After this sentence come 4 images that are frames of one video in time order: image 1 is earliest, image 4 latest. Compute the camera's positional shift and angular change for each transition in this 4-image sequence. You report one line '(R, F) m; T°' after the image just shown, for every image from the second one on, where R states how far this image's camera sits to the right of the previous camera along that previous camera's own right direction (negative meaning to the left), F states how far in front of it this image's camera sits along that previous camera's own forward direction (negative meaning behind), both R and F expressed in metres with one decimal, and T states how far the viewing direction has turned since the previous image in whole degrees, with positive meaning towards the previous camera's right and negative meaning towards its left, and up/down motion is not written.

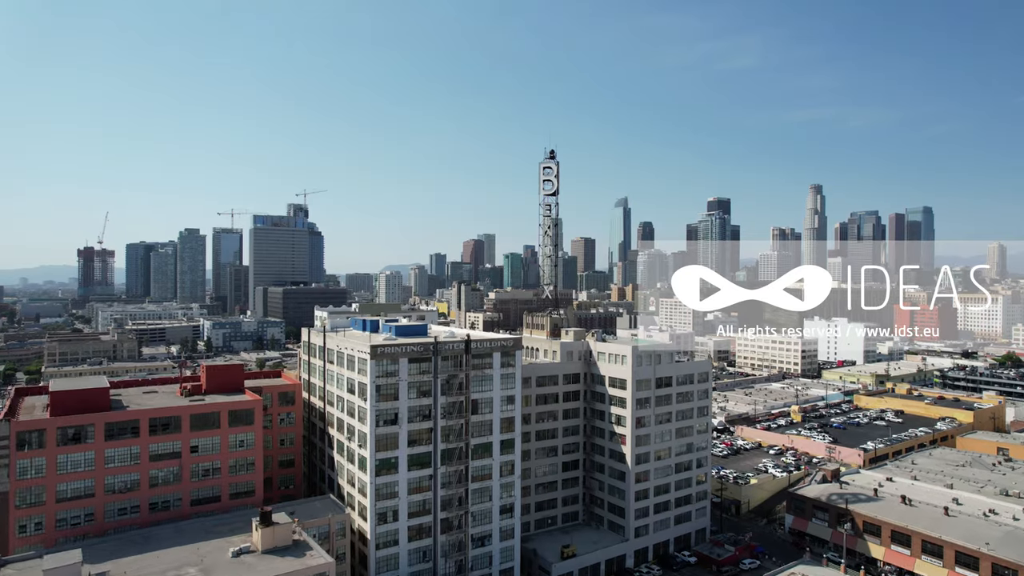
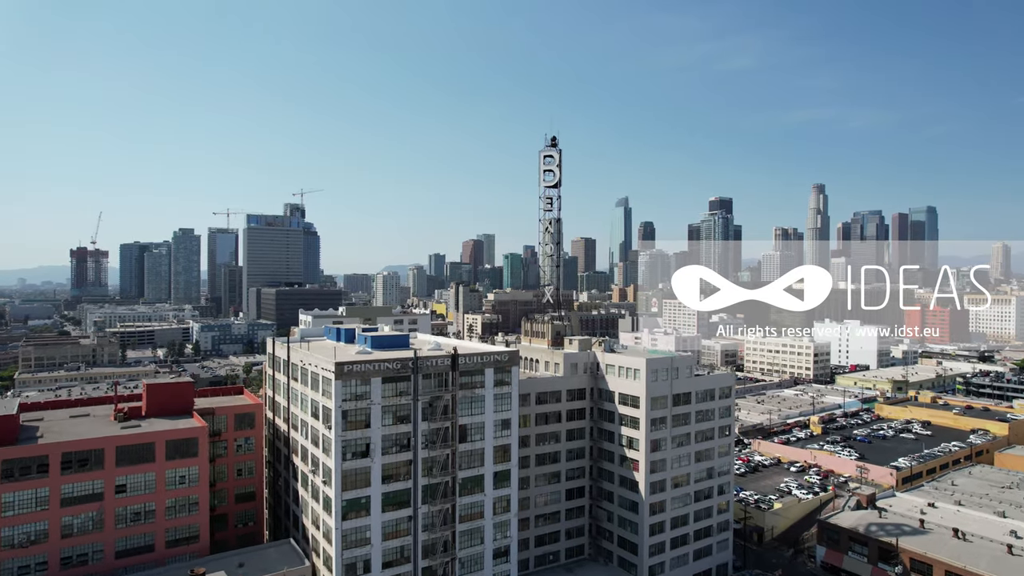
(+0.3, +6.5) m; 0°
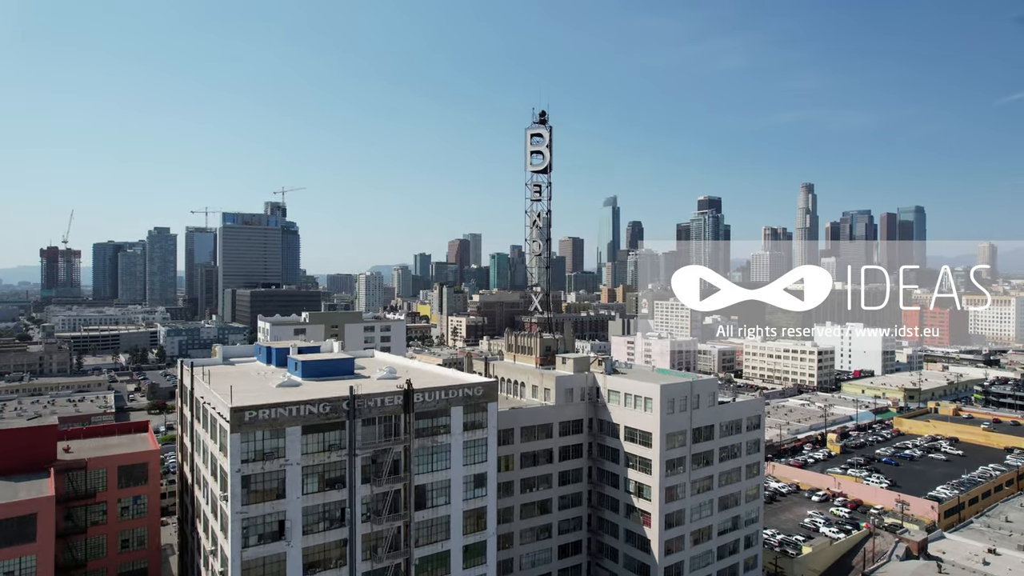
(+0.5, +9.5) m; +1°
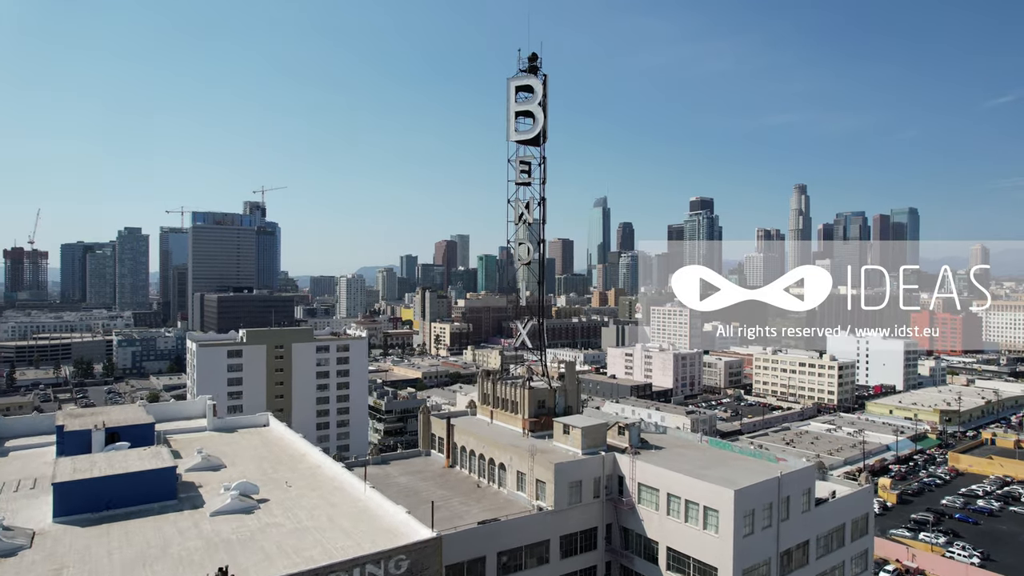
(+0.7, +14.6) m; +1°
